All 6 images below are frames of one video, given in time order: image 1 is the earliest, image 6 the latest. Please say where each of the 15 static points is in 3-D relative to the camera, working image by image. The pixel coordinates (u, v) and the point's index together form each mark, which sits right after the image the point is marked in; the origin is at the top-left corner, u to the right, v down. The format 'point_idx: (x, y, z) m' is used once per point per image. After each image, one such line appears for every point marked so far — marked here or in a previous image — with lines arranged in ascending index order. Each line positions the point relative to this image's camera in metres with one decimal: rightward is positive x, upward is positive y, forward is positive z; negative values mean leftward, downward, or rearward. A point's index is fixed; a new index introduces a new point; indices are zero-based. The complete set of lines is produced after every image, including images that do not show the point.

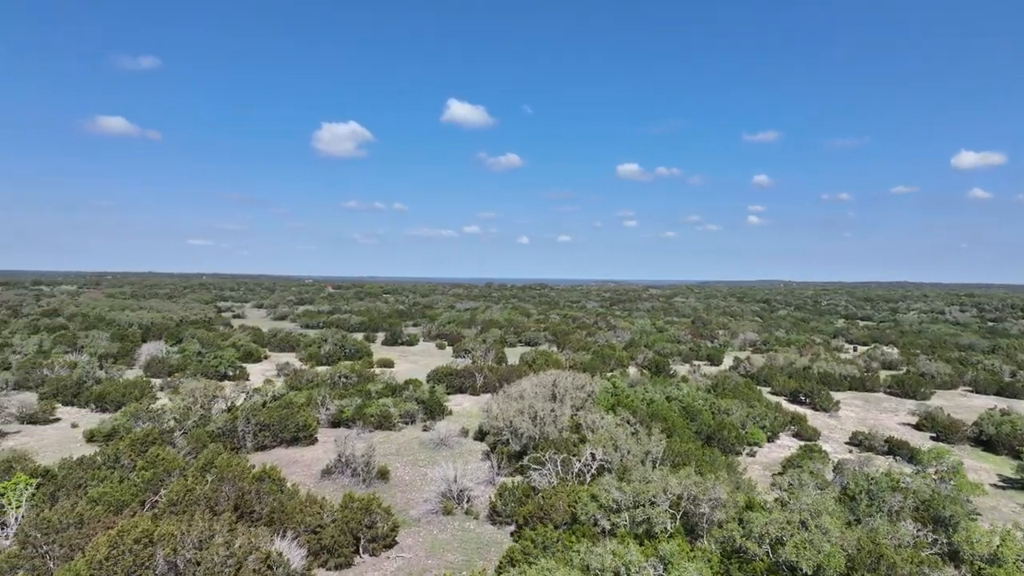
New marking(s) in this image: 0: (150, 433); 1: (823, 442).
0: (-5.4, -2.2, +10.8) m
1: (+6.4, -3.2, +15.0) m
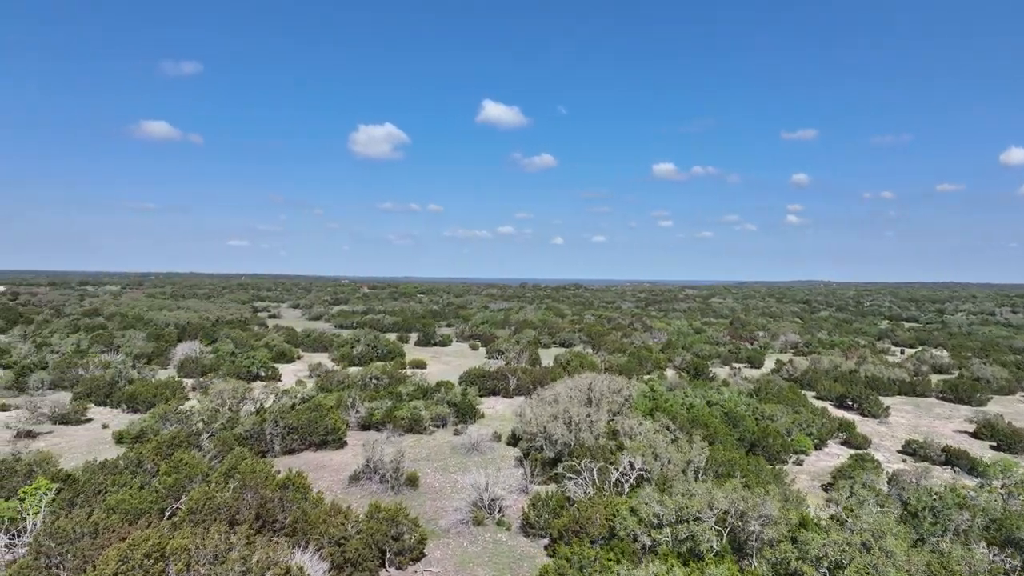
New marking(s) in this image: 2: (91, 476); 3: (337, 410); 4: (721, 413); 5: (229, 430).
0: (-4.9, -2.2, +10.6) m
1: (+7.1, -3.2, +14.2) m
2: (-4.7, -2.1, +8.1) m
3: (-3.4, -2.4, +14.0) m
4: (+4.1, -2.4, +14.2) m
5: (-4.5, -2.3, +11.7) m
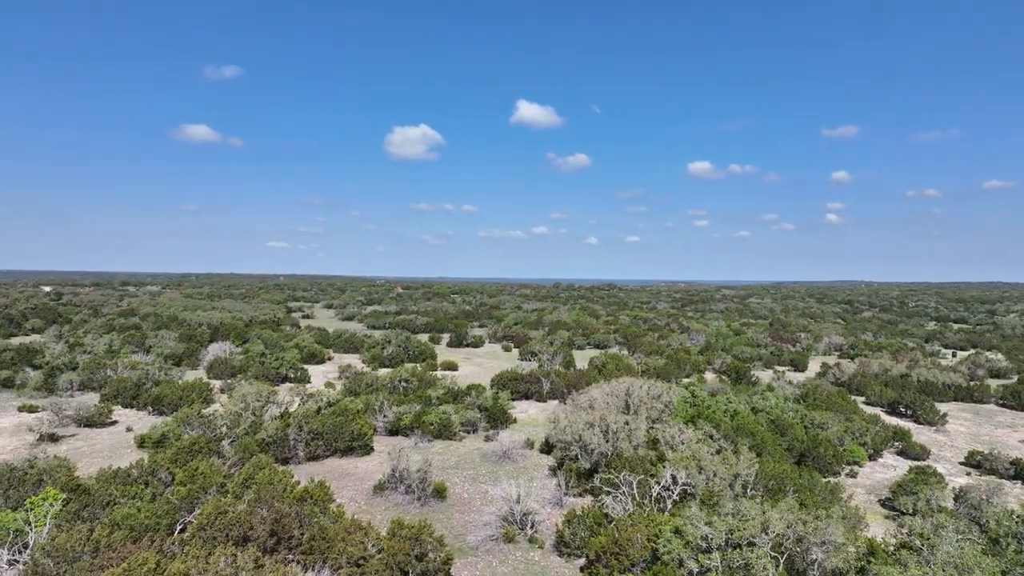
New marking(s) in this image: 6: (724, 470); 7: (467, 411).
0: (-4.4, -2.2, +10.2) m
1: (+7.7, -3.2, +13.3) m
2: (-4.4, -2.1, +7.7) m
3: (-2.7, -2.4, +13.5) m
4: (+4.7, -2.4, +13.4) m
5: (-4.0, -2.3, +11.3) m
6: (+2.7, -2.3, +9.2) m
7: (-0.9, -2.4, +14.3) m
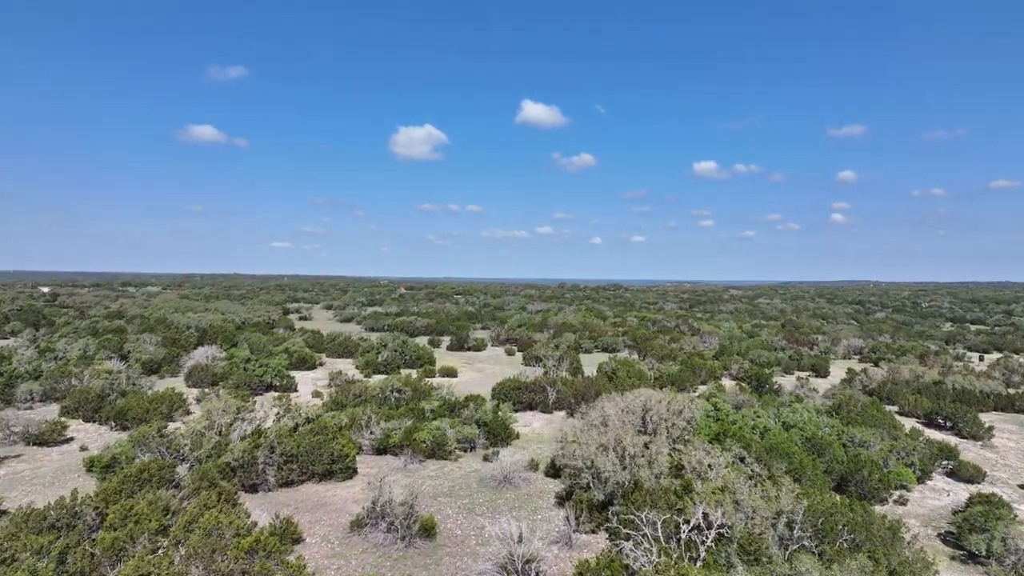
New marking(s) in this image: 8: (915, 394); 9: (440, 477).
0: (-4.4, -2.2, +8.8) m
1: (+7.7, -3.2, +11.8) m
2: (-4.4, -2.1, +6.3) m
3: (-2.7, -2.4, +12.0) m
4: (+4.7, -2.5, +11.9) m
5: (-4.0, -2.3, +9.8) m
6: (+2.7, -2.3, +7.7) m
7: (-0.8, -2.4, +12.8) m
8: (+10.2, -2.7, +18.5) m
9: (-1.1, -2.8, +10.9) m
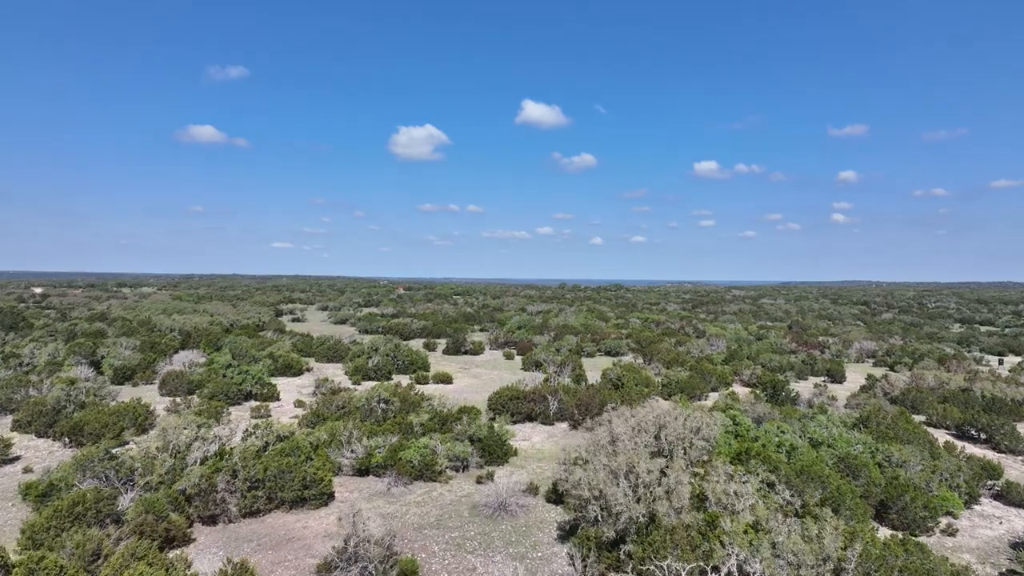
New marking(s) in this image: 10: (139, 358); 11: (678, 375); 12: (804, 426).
0: (-4.5, -2.2, +7.5) m
1: (+7.7, -3.2, +10.5) m
2: (-4.4, -2.1, +5.0) m
3: (-2.8, -2.4, +10.8) m
4: (+4.7, -2.5, +10.7) m
5: (-4.0, -2.3, +8.6) m
6: (+2.6, -2.3, +6.5) m
7: (-0.9, -2.5, +11.5) m
8: (+10.2, -2.7, +17.2) m
9: (-1.1, -2.8, +9.6) m
10: (-9.9, -1.9, +19.4) m
11: (+4.5, -2.3, +19.6) m
12: (+5.0, -2.4, +12.5) m
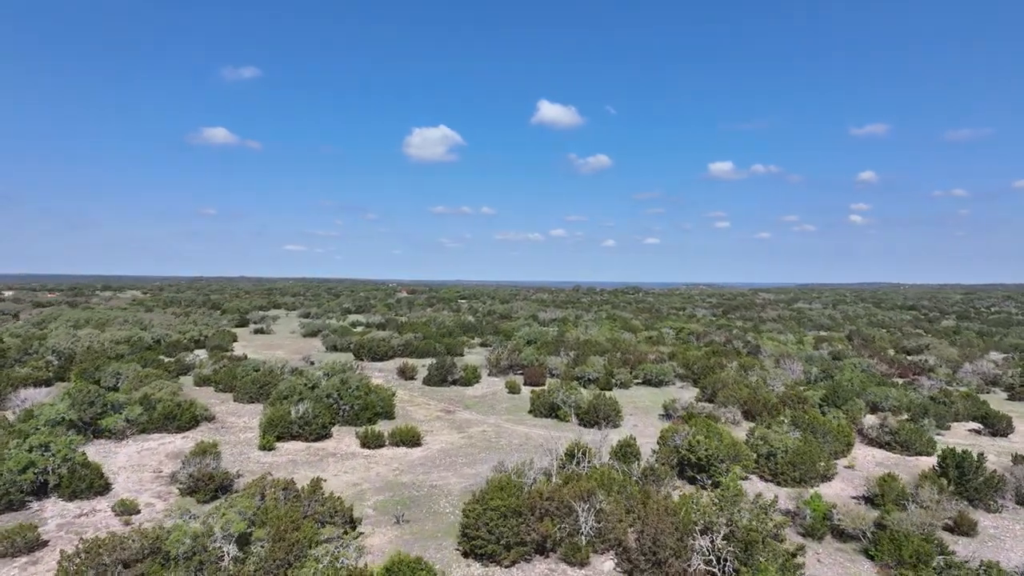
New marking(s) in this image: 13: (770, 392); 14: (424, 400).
0: (-4.6, -2.3, +0.4) m
1: (+7.5, -3.3, +3.1) m
2: (-4.6, -2.2, -2.2) m
3: (-2.9, -2.5, +3.6) m
4: (+4.6, -2.6, +3.3) m
5: (-4.2, -2.4, +1.4) m
6: (+2.4, -2.4, -0.8) m
7: (-1.0, -2.6, +4.3) m
8: (+10.2, -2.8, +9.8) m
9: (-1.3, -3.0, +2.4) m
10: (-9.9, -2.0, +12.3) m
11: (+4.5, -2.5, +12.3) m
12: (+4.9, -2.5, +5.2) m
13: (+6.0, -2.4, +16.8) m
14: (-2.0, -2.6, +17.0) m
